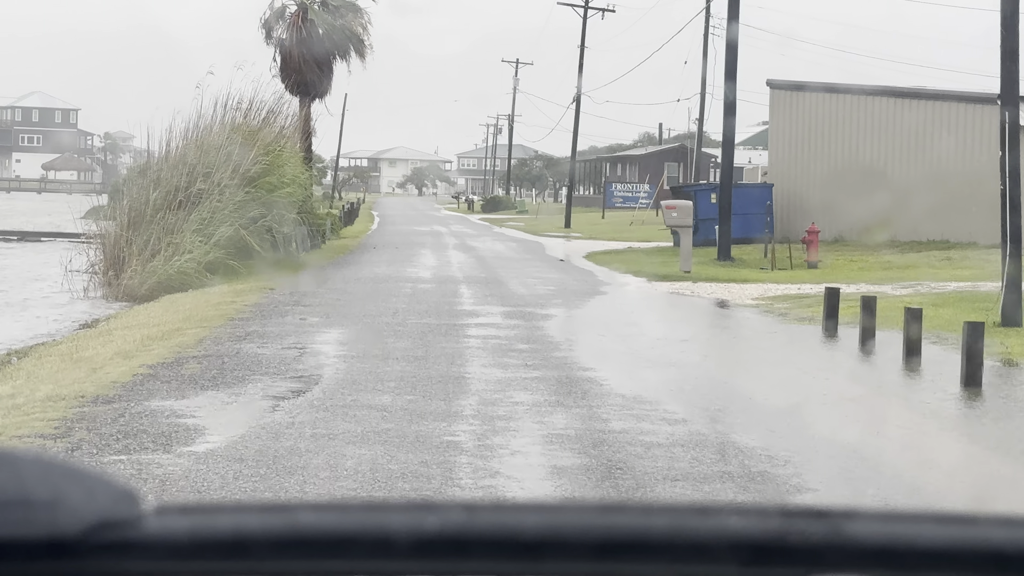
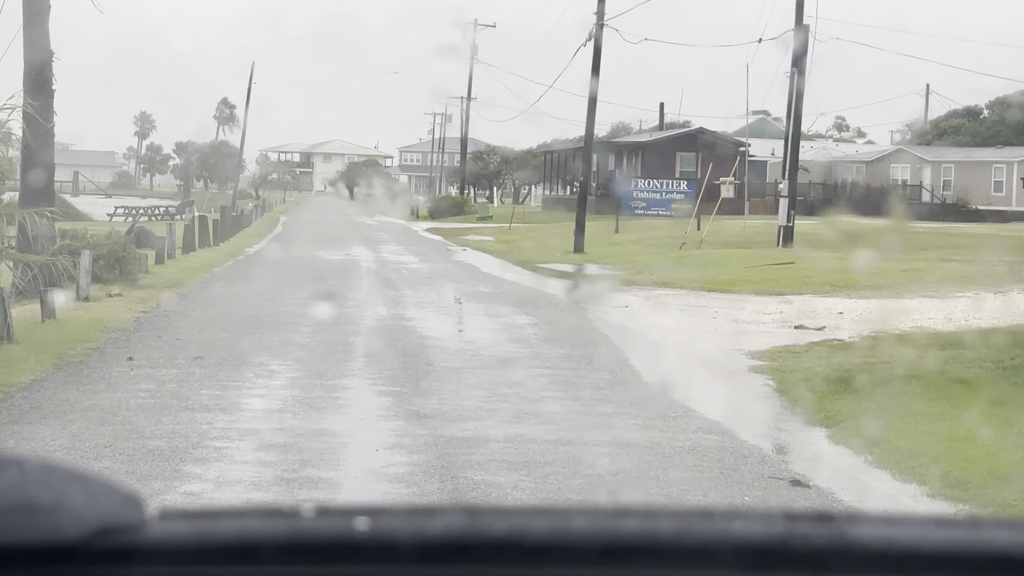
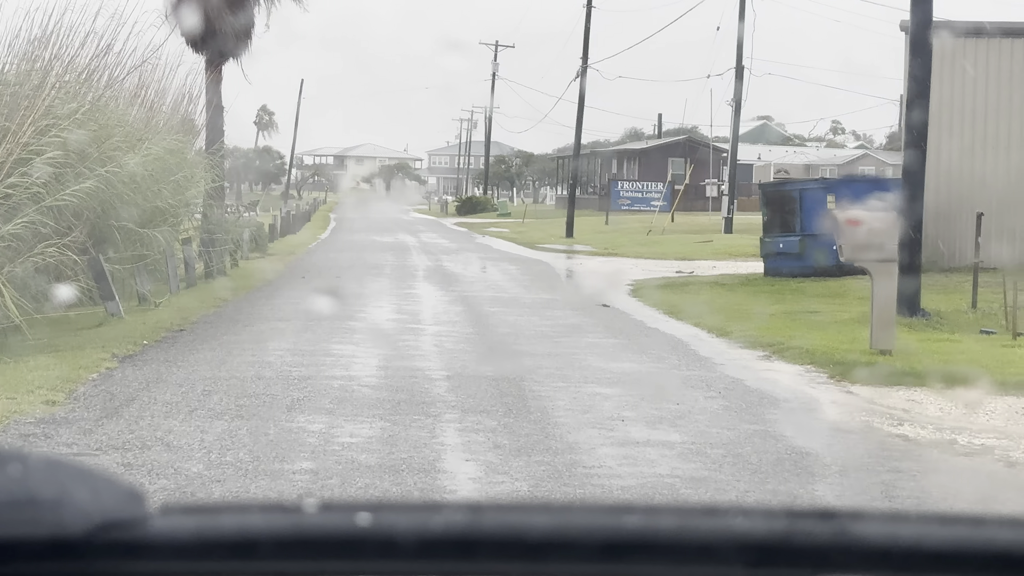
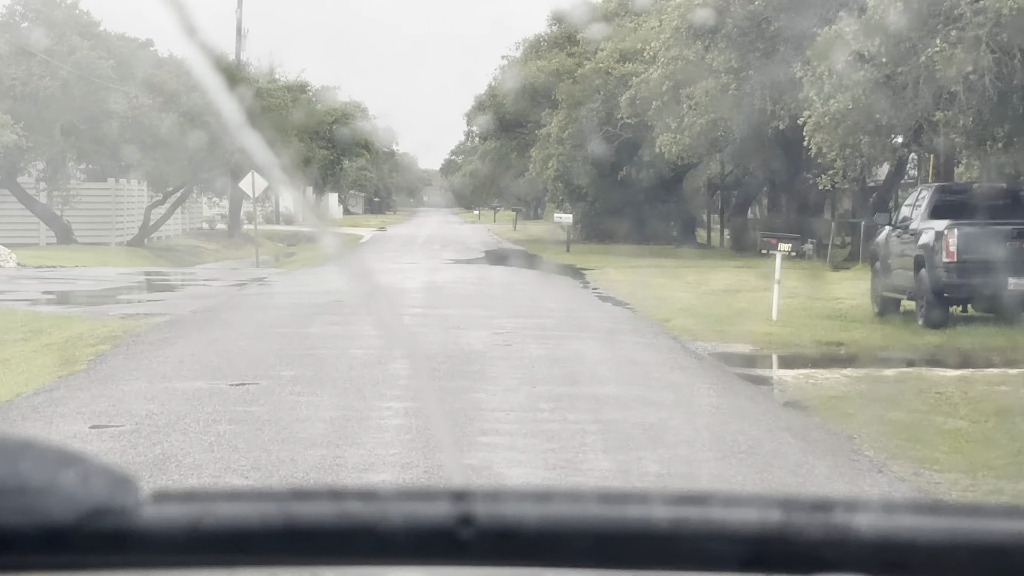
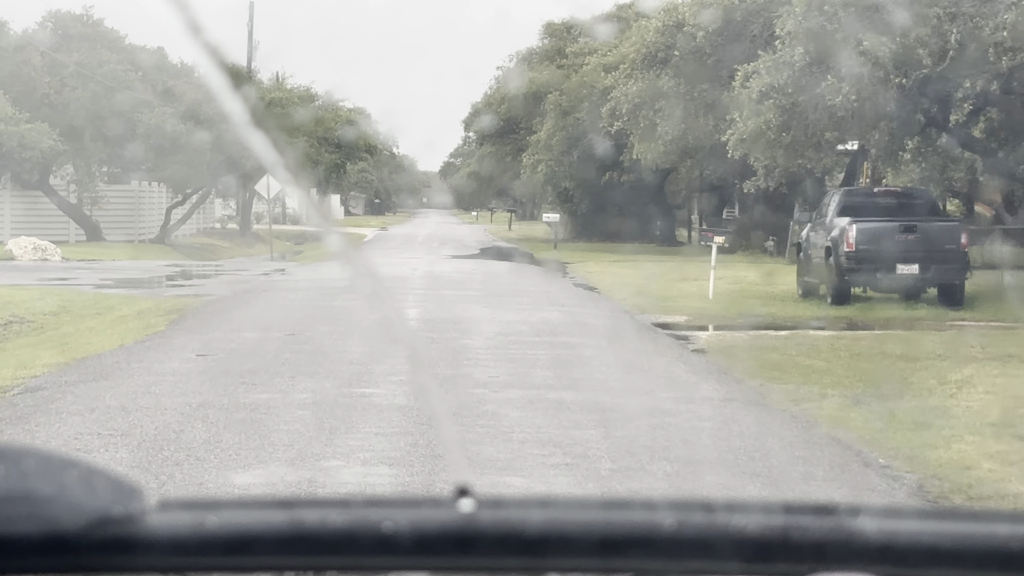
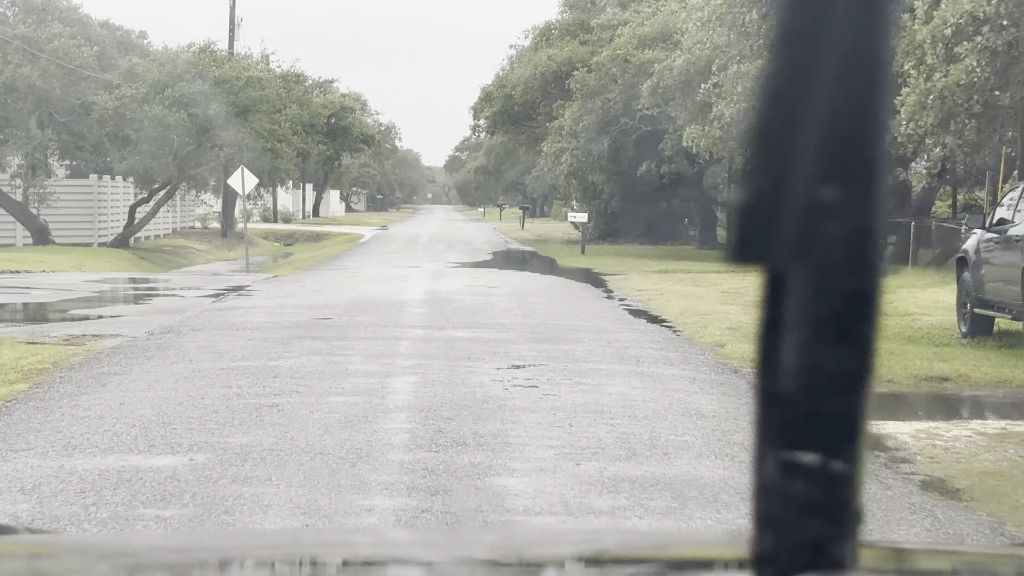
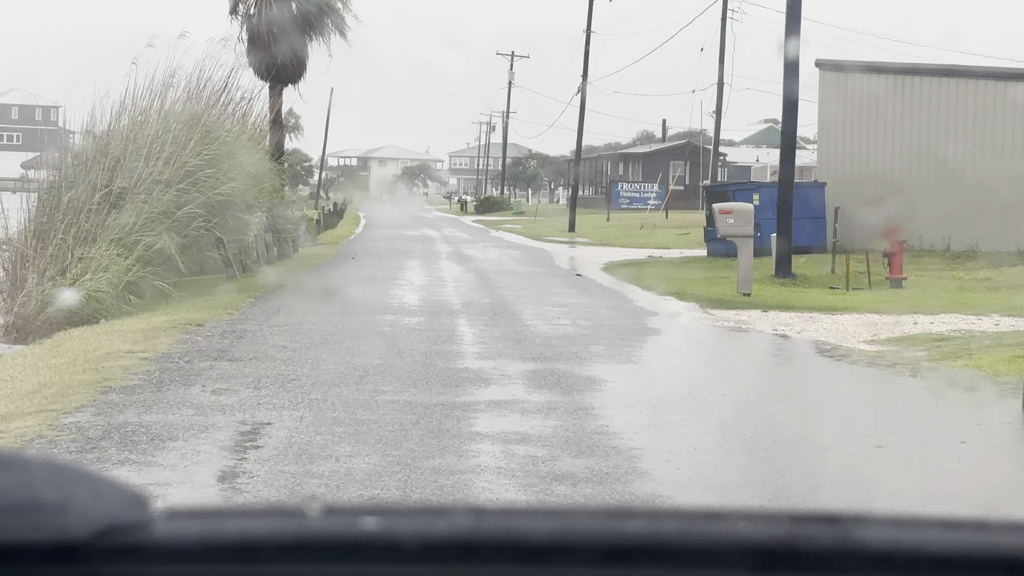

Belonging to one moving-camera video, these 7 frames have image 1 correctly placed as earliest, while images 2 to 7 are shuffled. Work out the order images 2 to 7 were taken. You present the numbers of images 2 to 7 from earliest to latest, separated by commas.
7, 3, 2, 5, 4, 6
